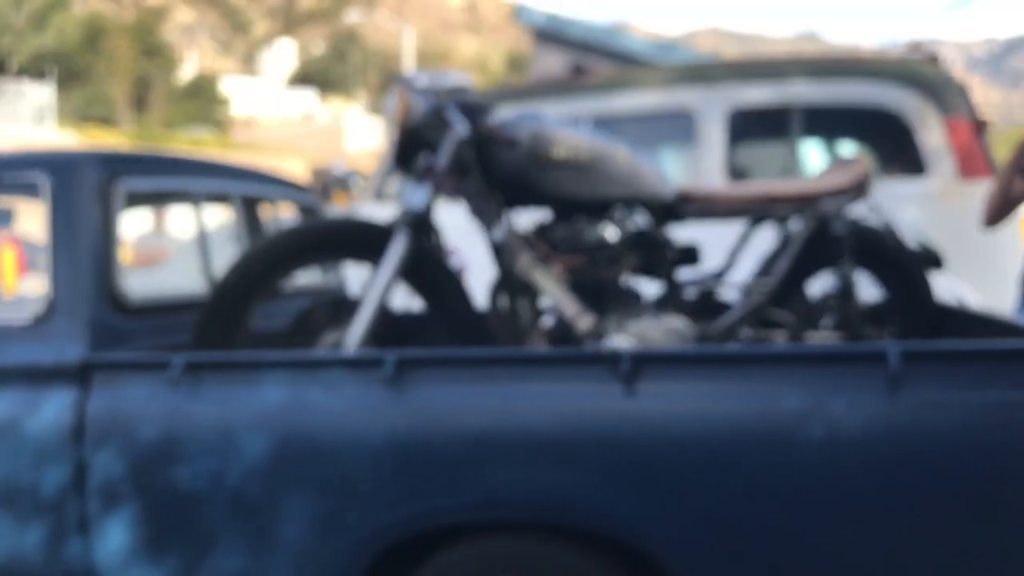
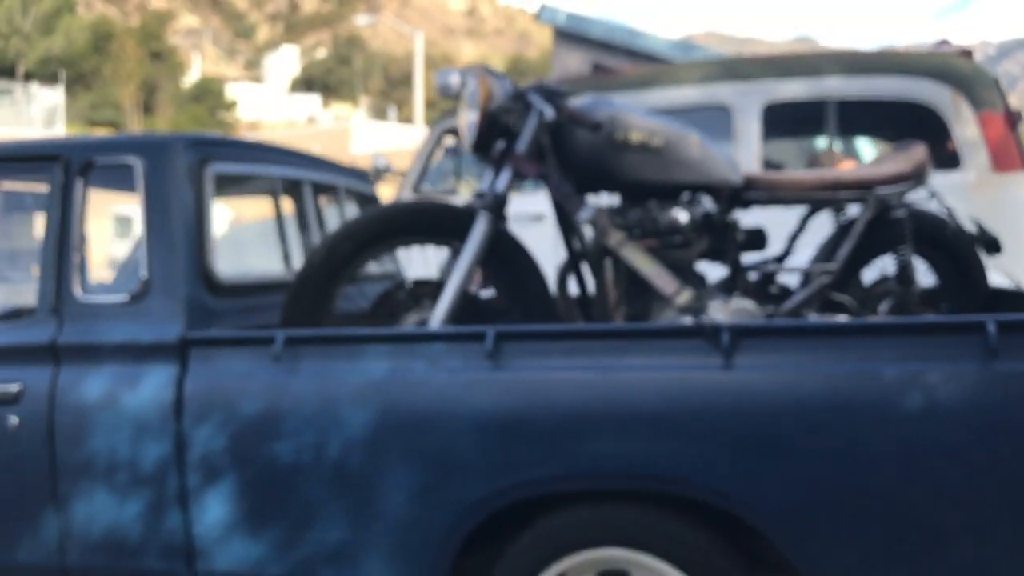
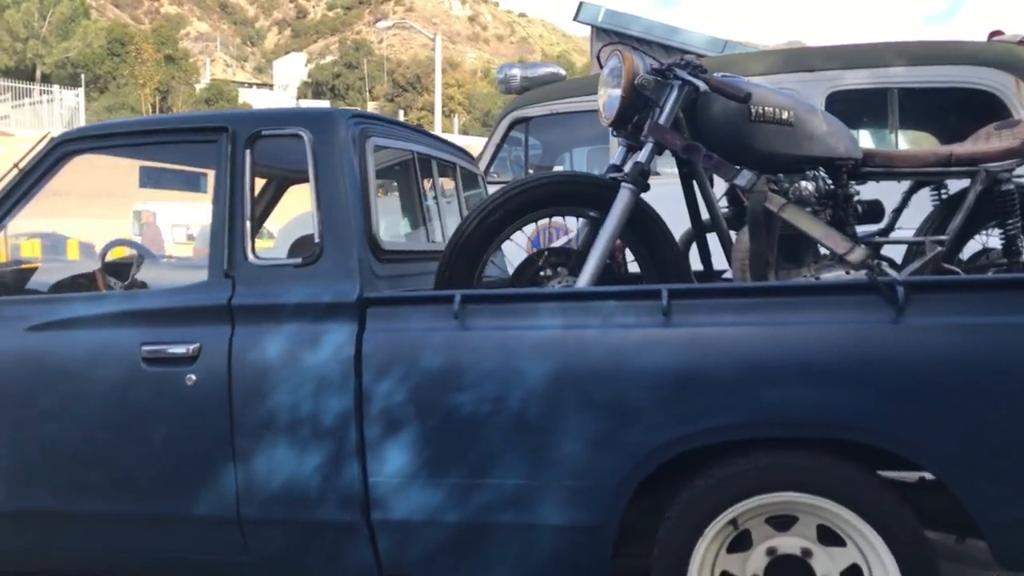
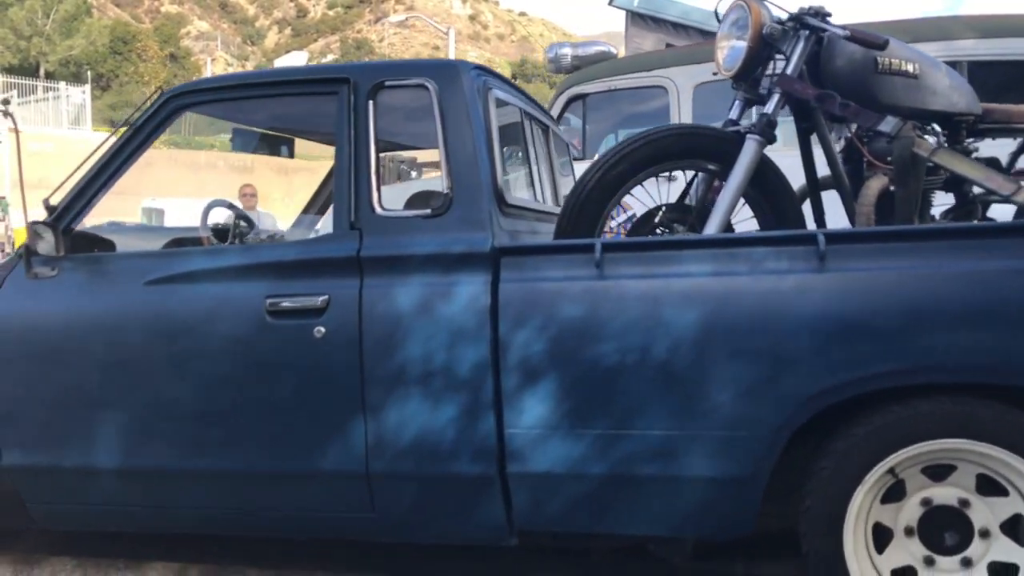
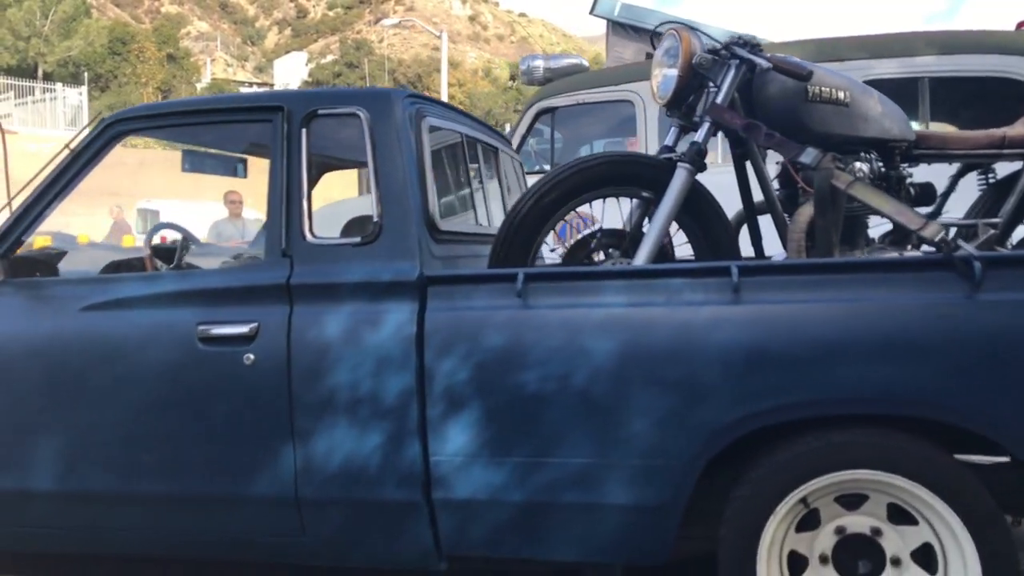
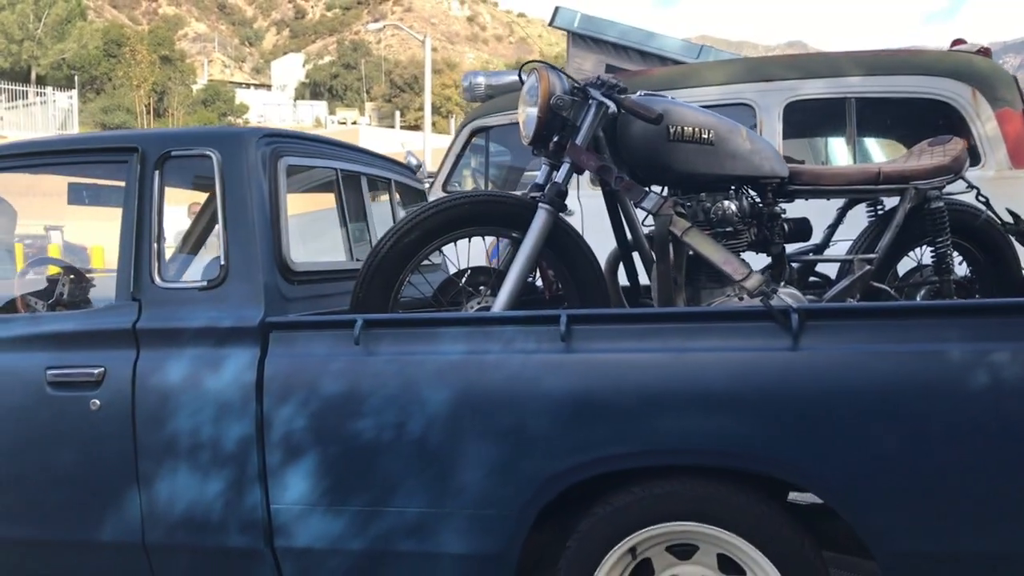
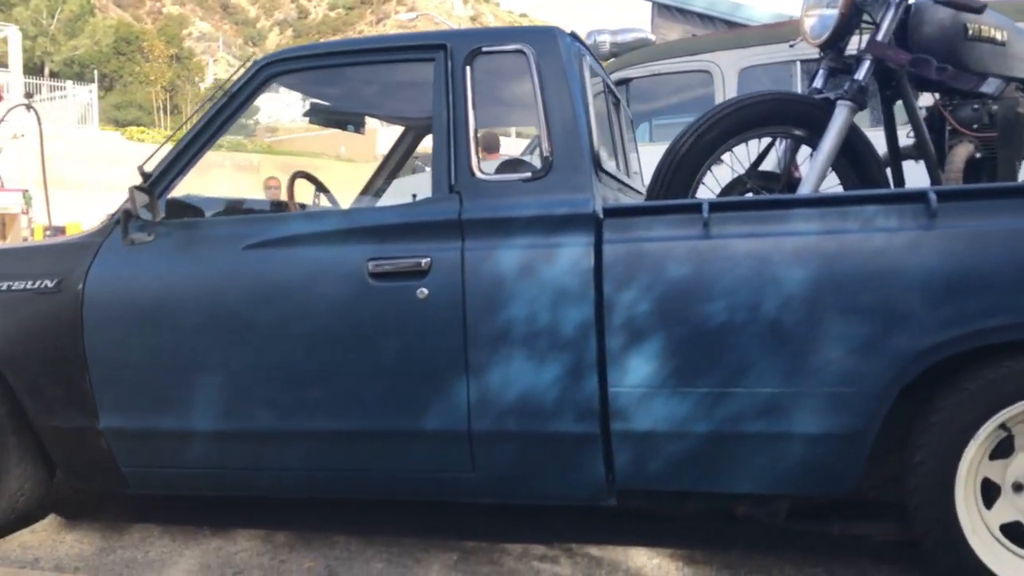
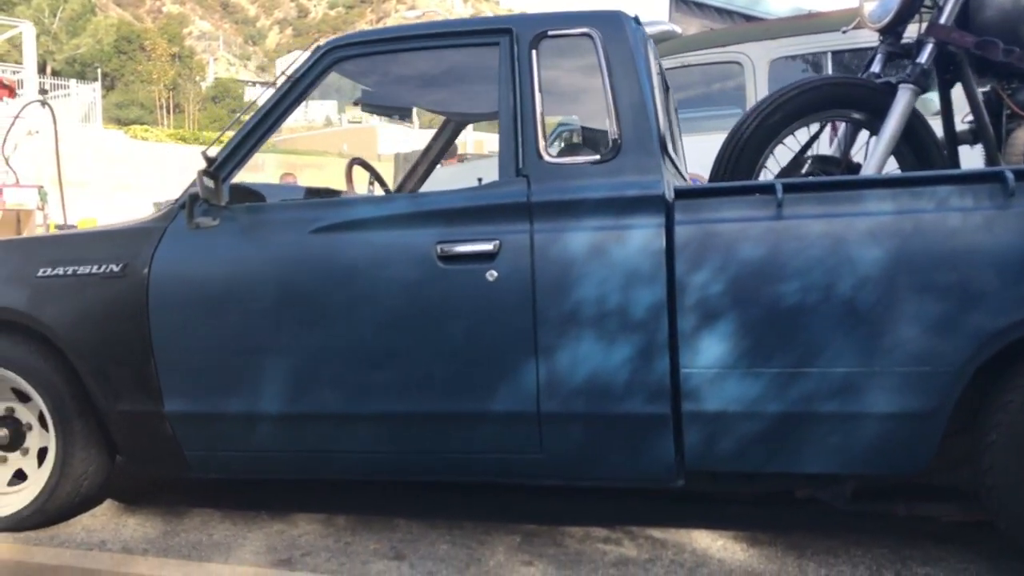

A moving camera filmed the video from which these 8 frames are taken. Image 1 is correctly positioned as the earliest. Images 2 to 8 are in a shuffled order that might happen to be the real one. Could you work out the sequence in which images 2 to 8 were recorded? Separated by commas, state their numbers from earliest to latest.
2, 6, 3, 5, 4, 7, 8
